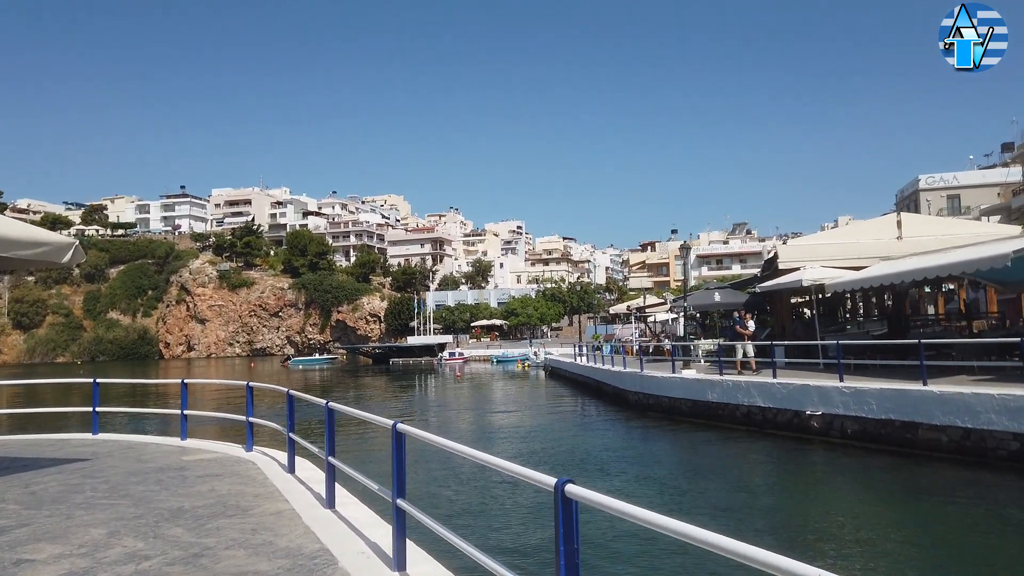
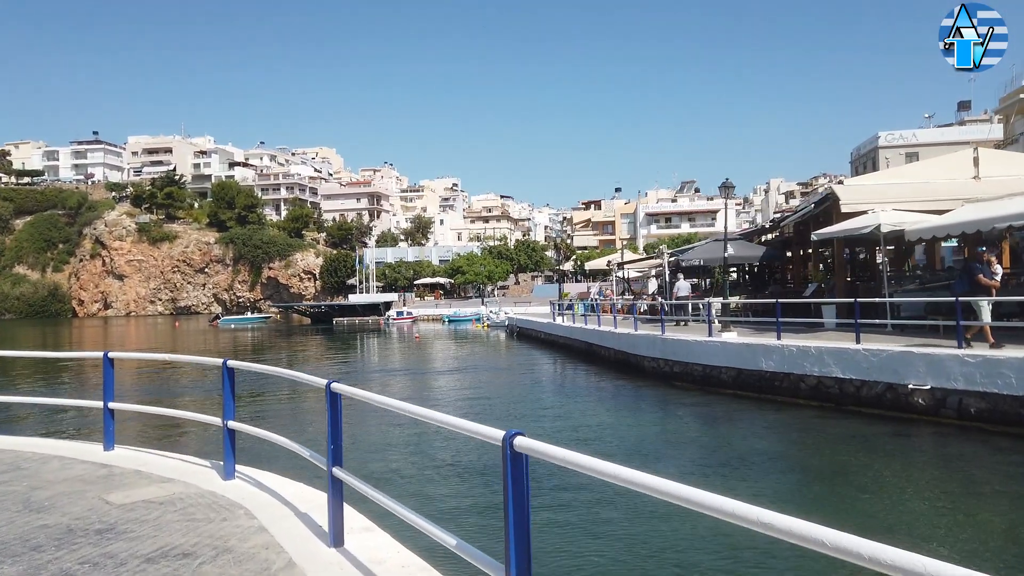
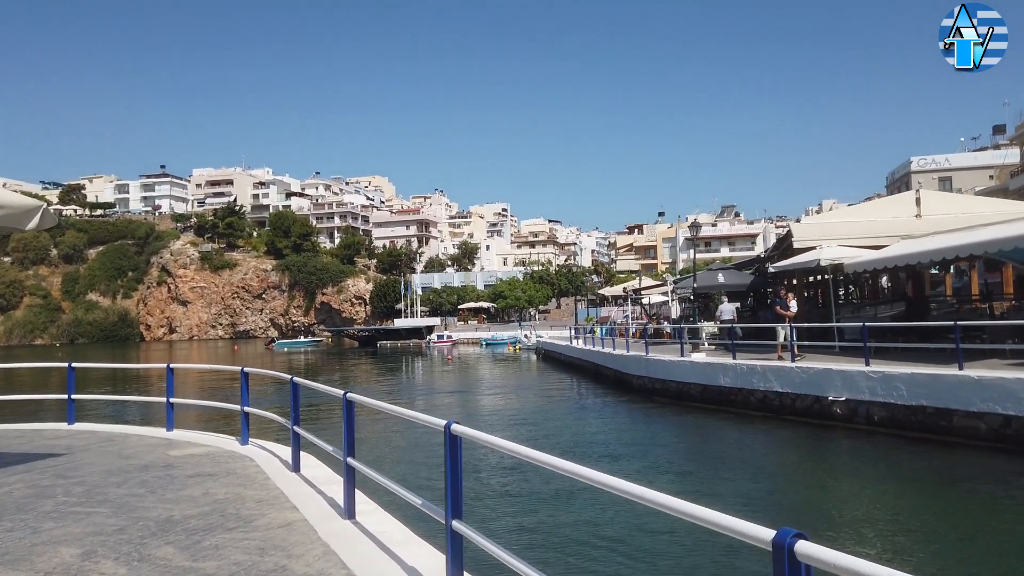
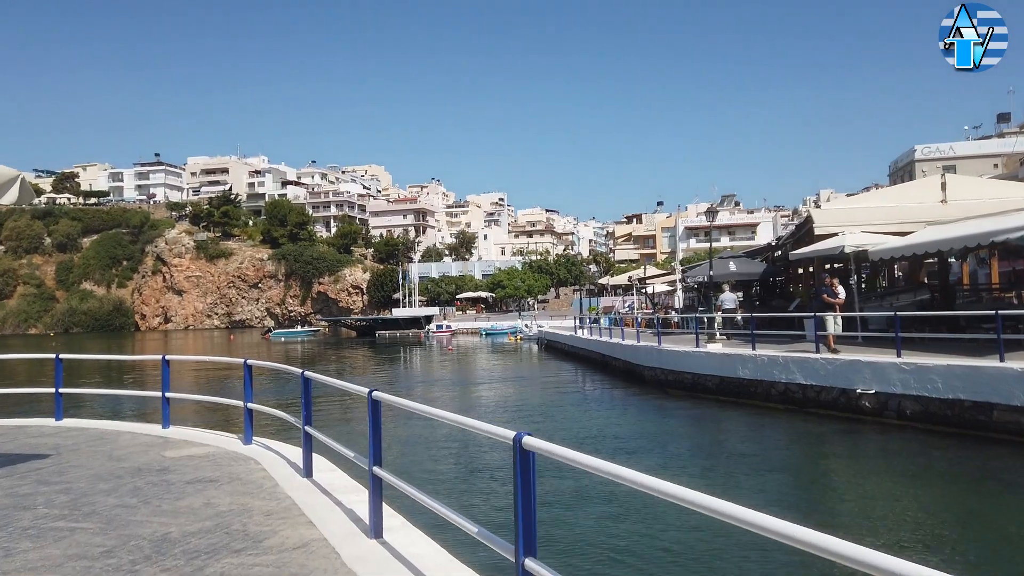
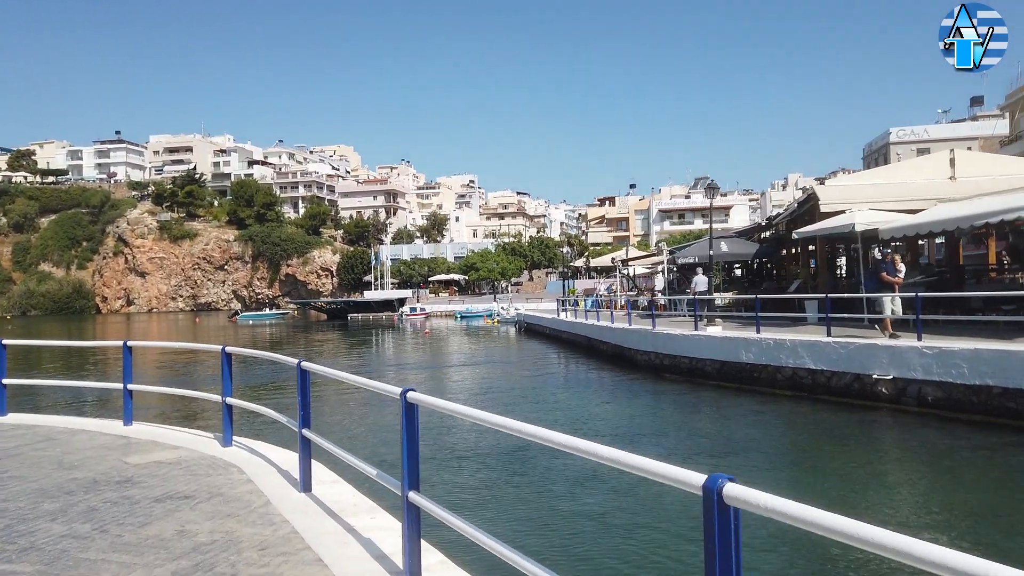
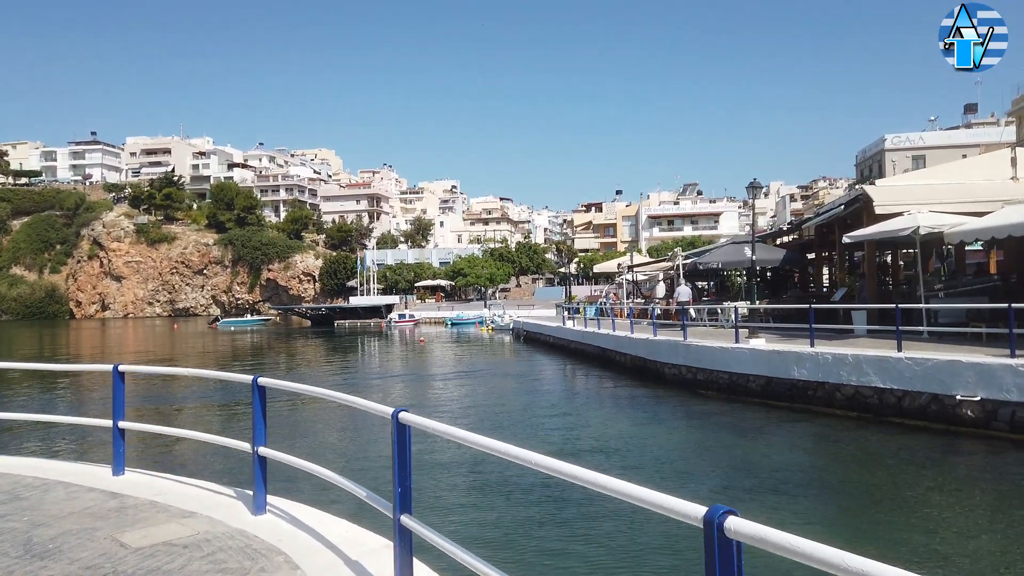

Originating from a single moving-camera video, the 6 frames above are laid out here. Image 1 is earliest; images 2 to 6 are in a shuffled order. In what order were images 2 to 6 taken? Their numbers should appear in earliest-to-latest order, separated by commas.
3, 4, 5, 2, 6
